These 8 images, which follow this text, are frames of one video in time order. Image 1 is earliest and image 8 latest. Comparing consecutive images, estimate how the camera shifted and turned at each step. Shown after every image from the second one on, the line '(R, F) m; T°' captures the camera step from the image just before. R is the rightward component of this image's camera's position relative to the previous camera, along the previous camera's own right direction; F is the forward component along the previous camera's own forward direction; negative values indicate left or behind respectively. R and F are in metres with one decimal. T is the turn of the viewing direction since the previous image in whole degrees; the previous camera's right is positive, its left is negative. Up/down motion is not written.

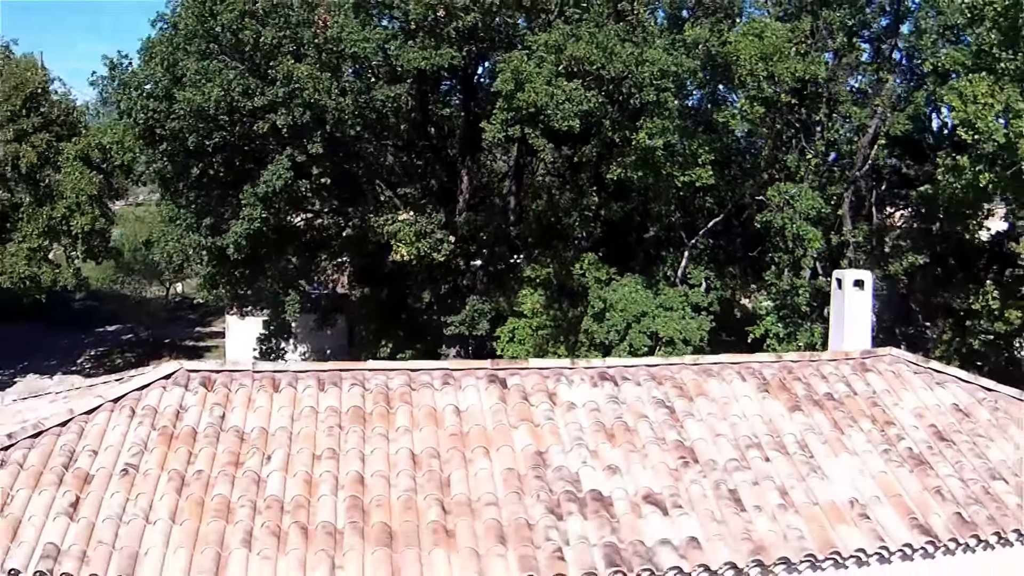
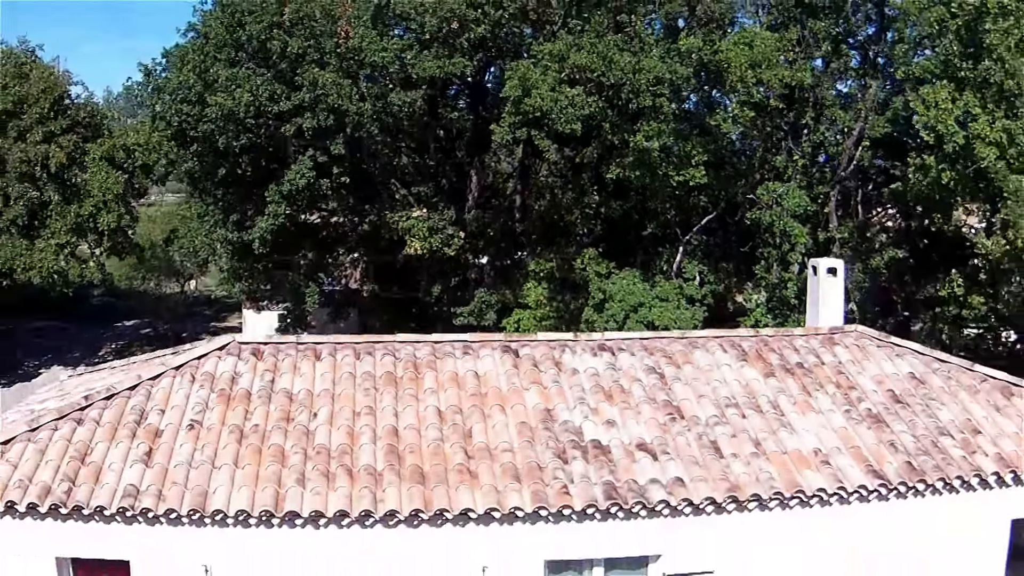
(-0.1, -1.1) m; 0°
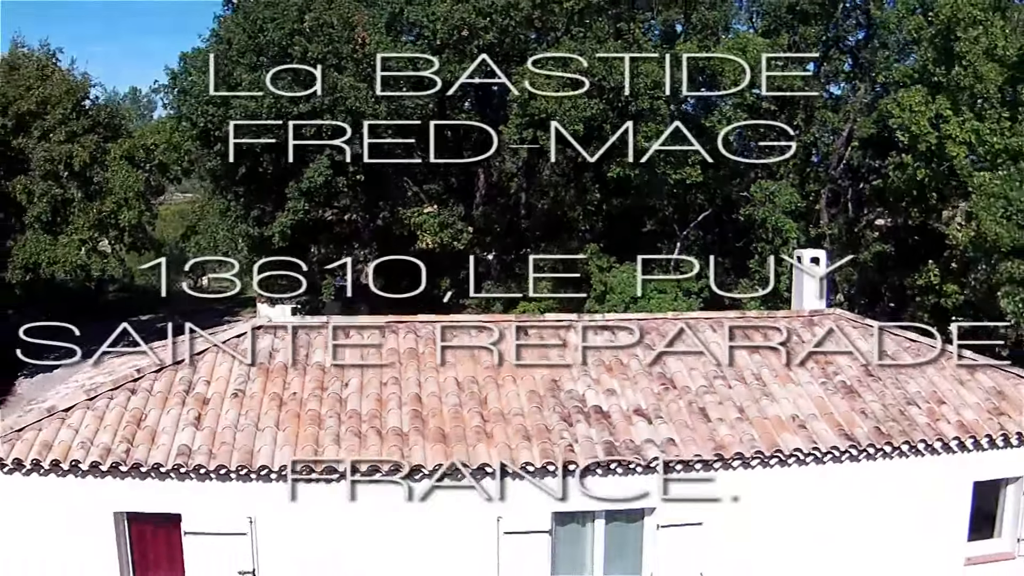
(-0.1, -0.9) m; 0°
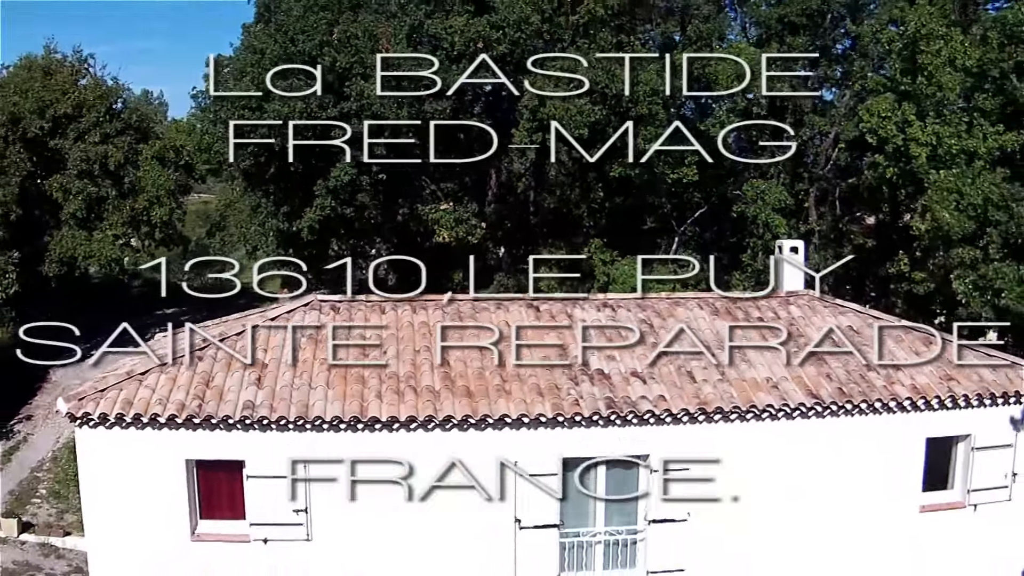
(-0.1, -1.5) m; 0°
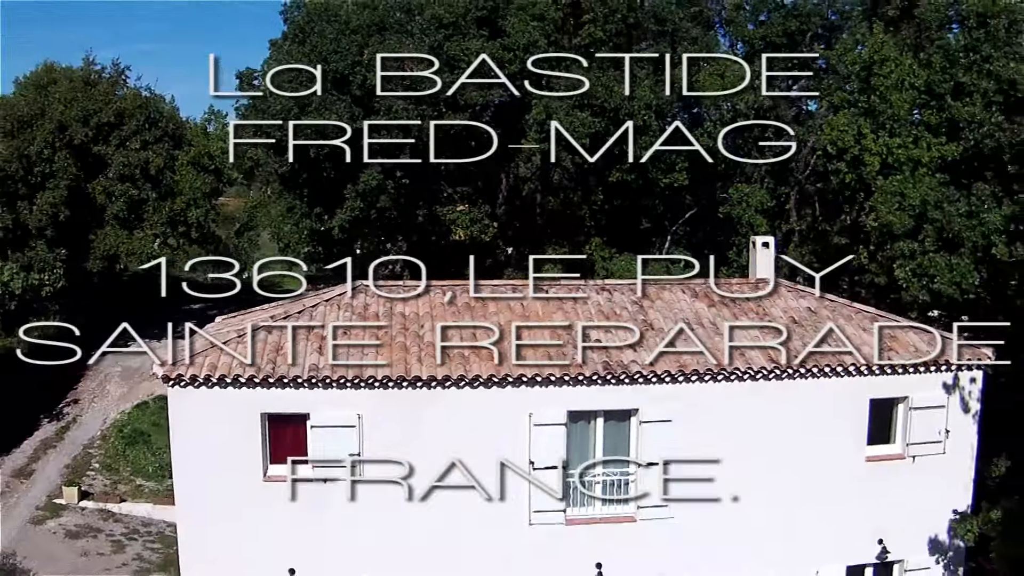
(-0.2, -2.2) m; 0°
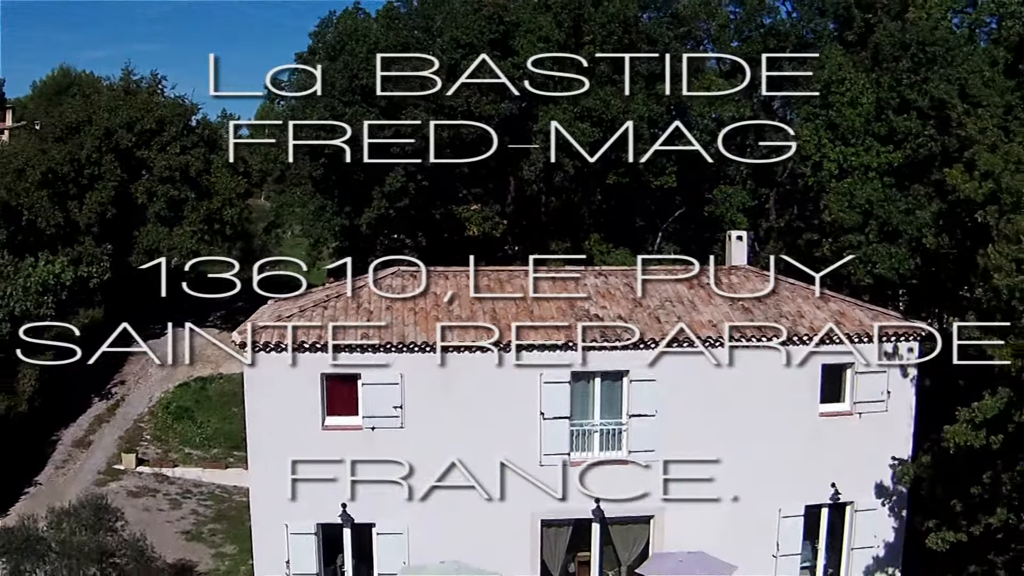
(-0.2, -2.7) m; 0°
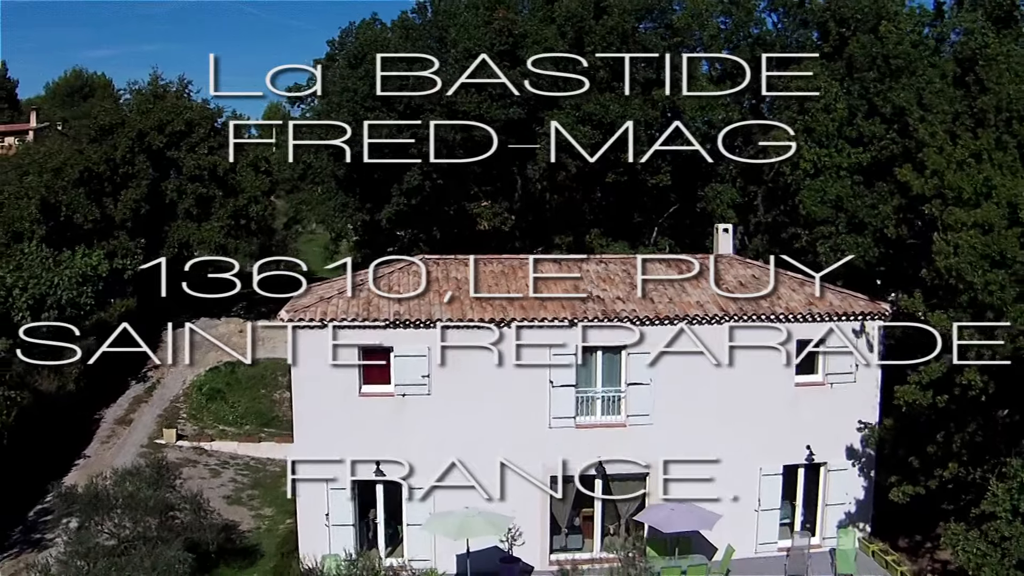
(-0.3, -2.2) m; 0°
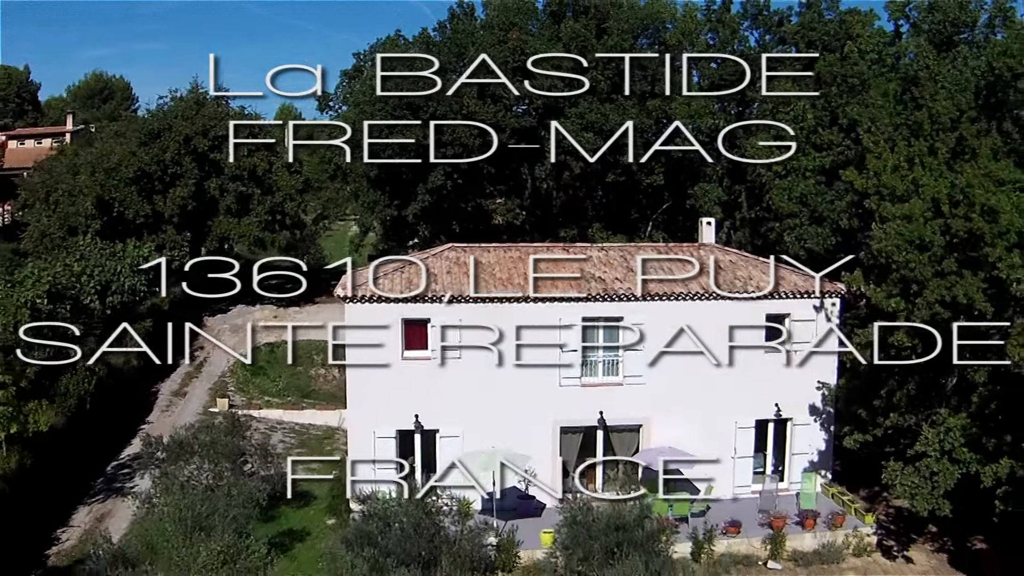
(-0.4, -3.6) m; 0°
